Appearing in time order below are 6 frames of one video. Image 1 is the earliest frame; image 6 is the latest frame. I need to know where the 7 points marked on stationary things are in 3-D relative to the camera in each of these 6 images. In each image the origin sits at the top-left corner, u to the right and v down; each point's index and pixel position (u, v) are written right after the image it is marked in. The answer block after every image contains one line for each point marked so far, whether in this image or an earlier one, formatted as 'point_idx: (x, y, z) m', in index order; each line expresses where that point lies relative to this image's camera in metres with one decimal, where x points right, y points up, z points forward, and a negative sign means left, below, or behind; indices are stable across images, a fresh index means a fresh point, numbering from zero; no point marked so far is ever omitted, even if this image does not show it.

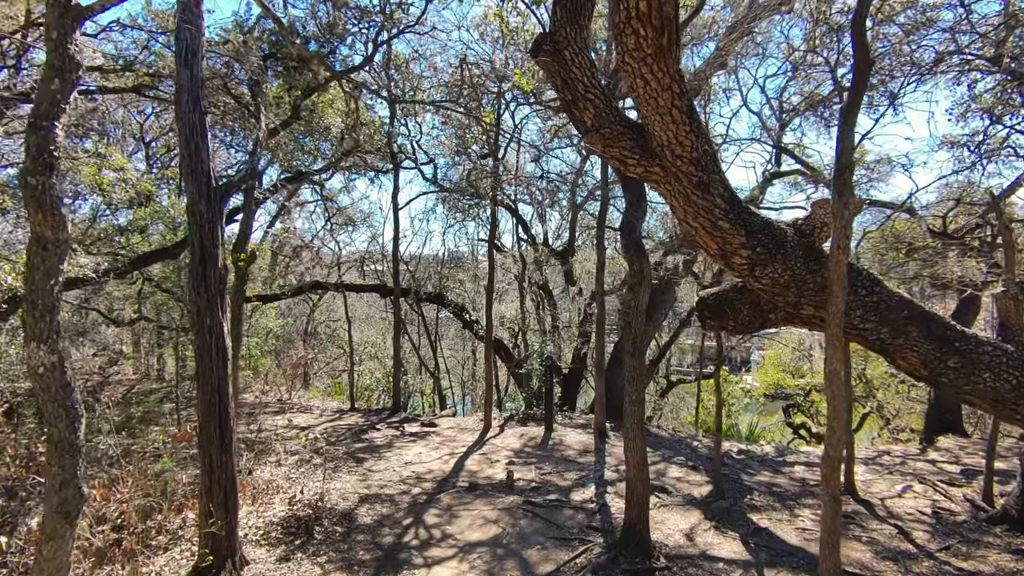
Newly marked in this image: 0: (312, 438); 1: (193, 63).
0: (-4.5, -3.5, +7.7) m
1: (-3.7, +2.6, +4.0) m
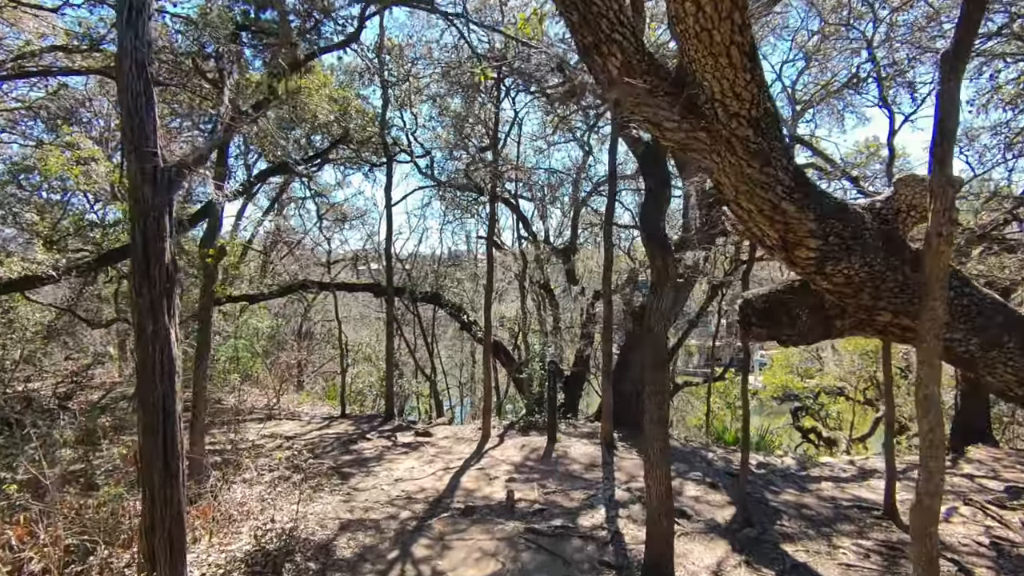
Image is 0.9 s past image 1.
0: (-4.5, -3.4, +7.1) m
1: (-3.7, +2.6, +3.4) m
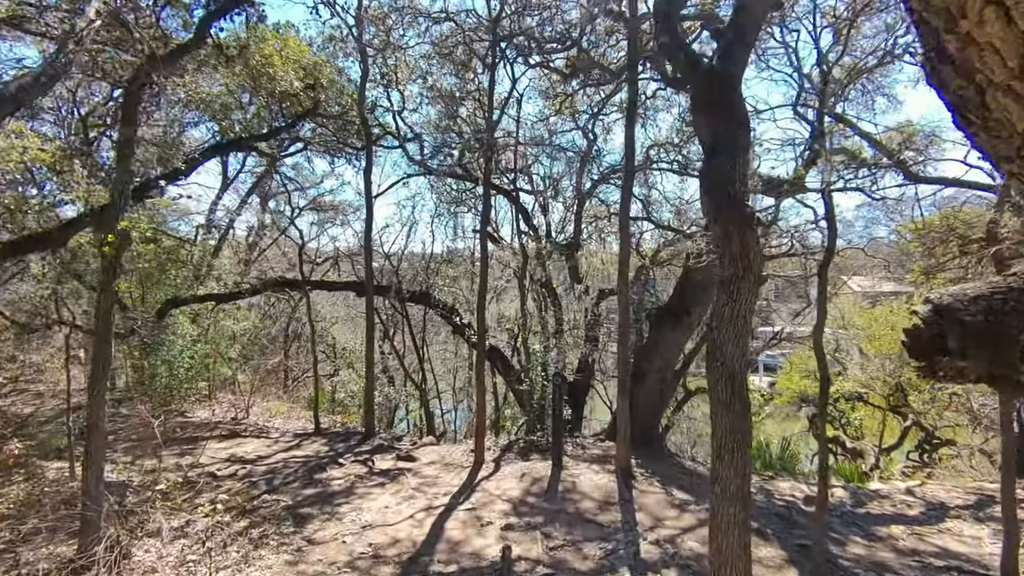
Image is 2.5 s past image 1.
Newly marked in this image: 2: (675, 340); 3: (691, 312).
0: (-4.5, -3.4, +5.9) m
1: (-3.7, +2.6, +2.2) m
2: (+3.7, -1.2, +7.7) m
3: (+4.1, -0.5, +7.7) m
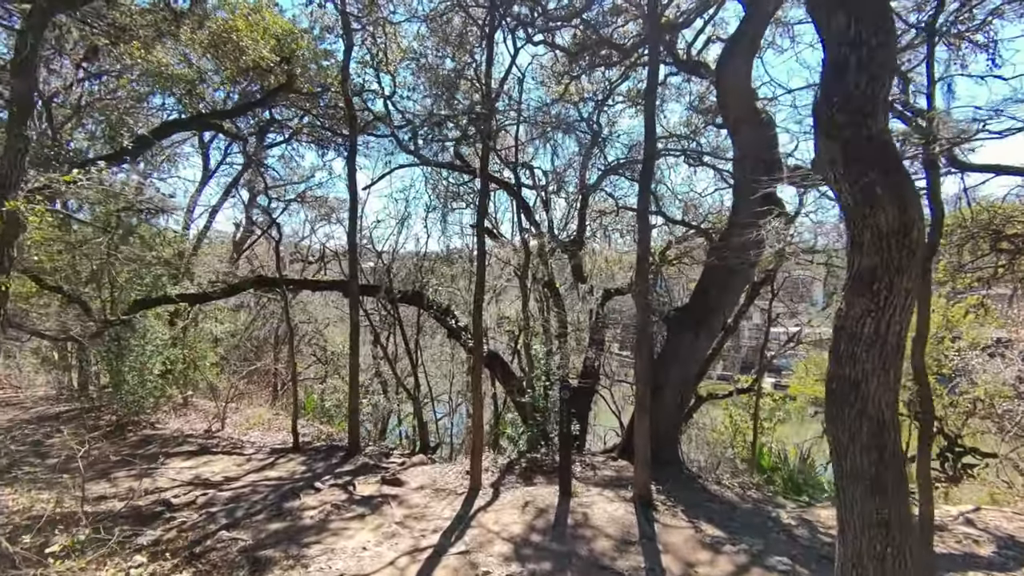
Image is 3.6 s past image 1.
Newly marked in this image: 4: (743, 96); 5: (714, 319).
0: (-4.5, -3.4, +5.1) m
1: (-3.7, +2.6, +1.3) m
2: (+3.7, -1.2, +6.9) m
3: (+4.1, -0.5, +6.9) m
4: (+4.6, +3.8, +6.7) m
5: (+4.1, -0.7, +6.9) m
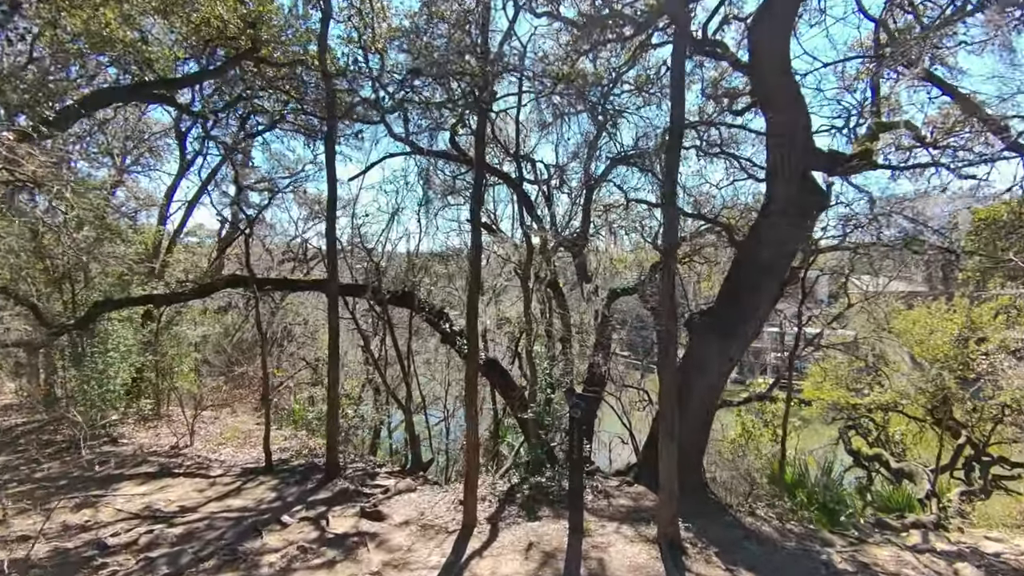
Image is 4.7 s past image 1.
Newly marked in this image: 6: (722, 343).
0: (-4.5, -3.4, +4.2) m
1: (-3.7, +2.6, +0.4) m
2: (+3.7, -1.2, +6.0) m
3: (+4.1, -0.5, +6.0) m
4: (+4.6, +3.8, +5.8) m
5: (+4.1, -0.7, +6.0) m
6: (+3.6, -0.9, +6.0) m
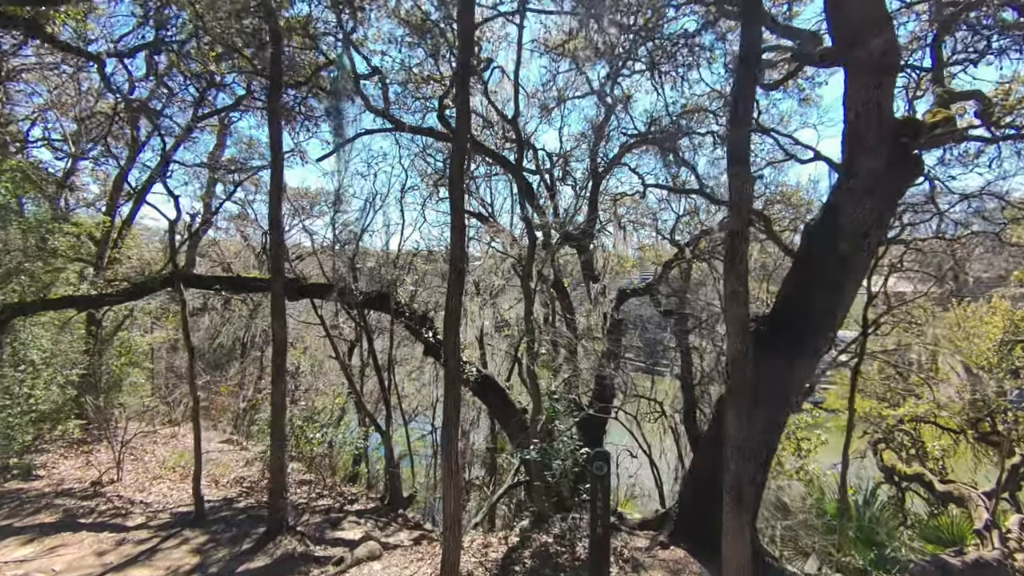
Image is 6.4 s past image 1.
0: (-4.5, -3.4, +2.8) m
1: (-3.7, +2.6, -1.0) m
2: (+3.7, -1.2, +4.6) m
3: (+4.1, -0.5, +4.6) m
4: (+4.5, +3.8, +4.4) m
5: (+4.0, -0.7, +4.6) m
6: (+3.6, -0.9, +4.6) m
